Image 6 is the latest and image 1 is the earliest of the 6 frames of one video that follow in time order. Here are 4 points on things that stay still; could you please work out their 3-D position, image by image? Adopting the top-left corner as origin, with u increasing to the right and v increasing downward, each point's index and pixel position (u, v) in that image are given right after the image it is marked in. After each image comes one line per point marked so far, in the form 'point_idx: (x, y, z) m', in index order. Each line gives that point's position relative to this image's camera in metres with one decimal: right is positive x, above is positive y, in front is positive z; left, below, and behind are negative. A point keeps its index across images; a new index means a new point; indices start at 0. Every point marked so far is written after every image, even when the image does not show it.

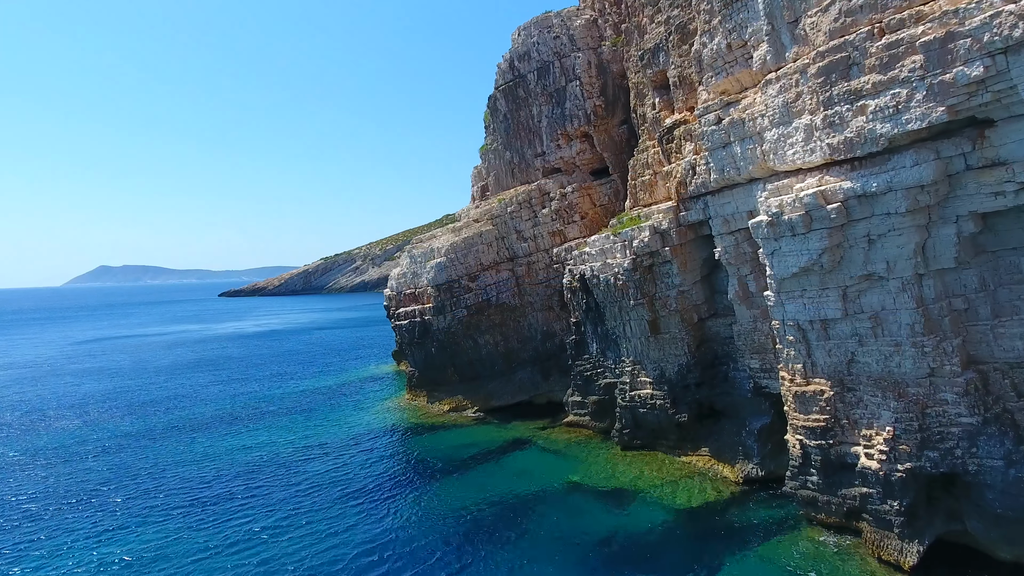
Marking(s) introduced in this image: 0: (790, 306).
0: (+8.2, -0.5, +19.6) m
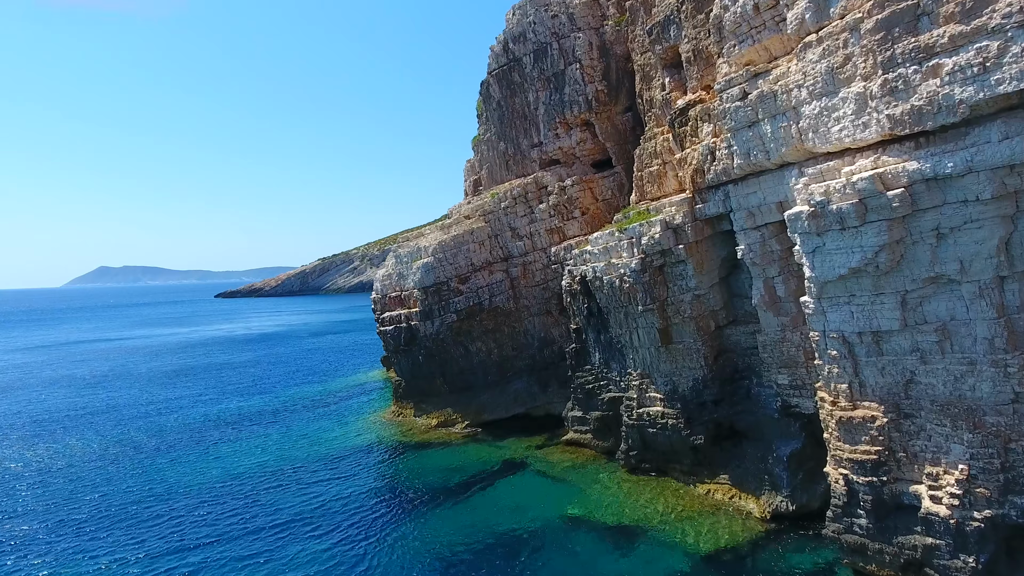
0: (+7.9, -0.7, +16.3) m
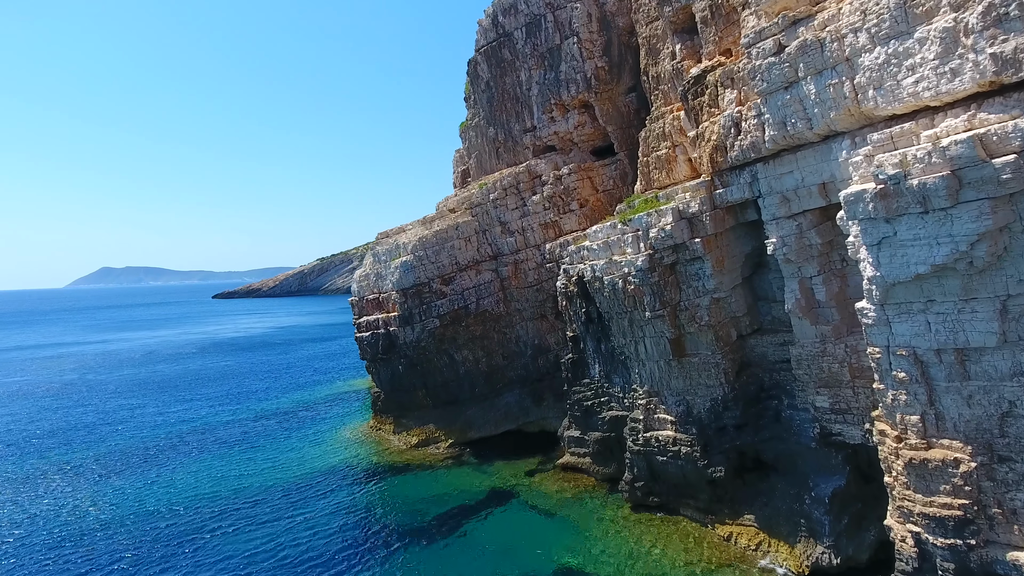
0: (+7.4, -0.7, +12.5) m
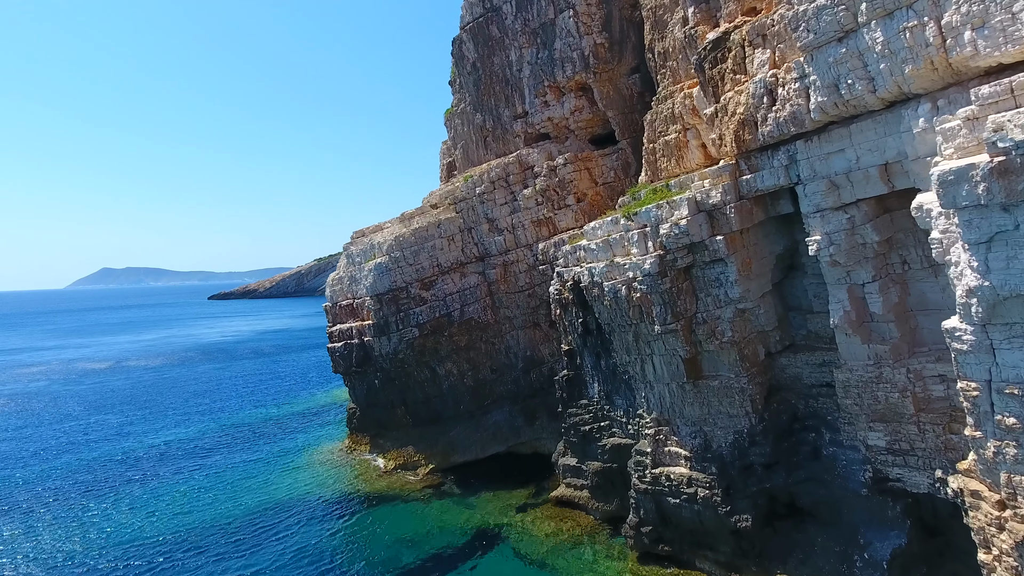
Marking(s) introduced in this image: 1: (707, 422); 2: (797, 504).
0: (+6.9, -0.9, +9.1) m
1: (+4.8, -3.3, +16.5) m
2: (+6.7, -5.1, +15.6) m
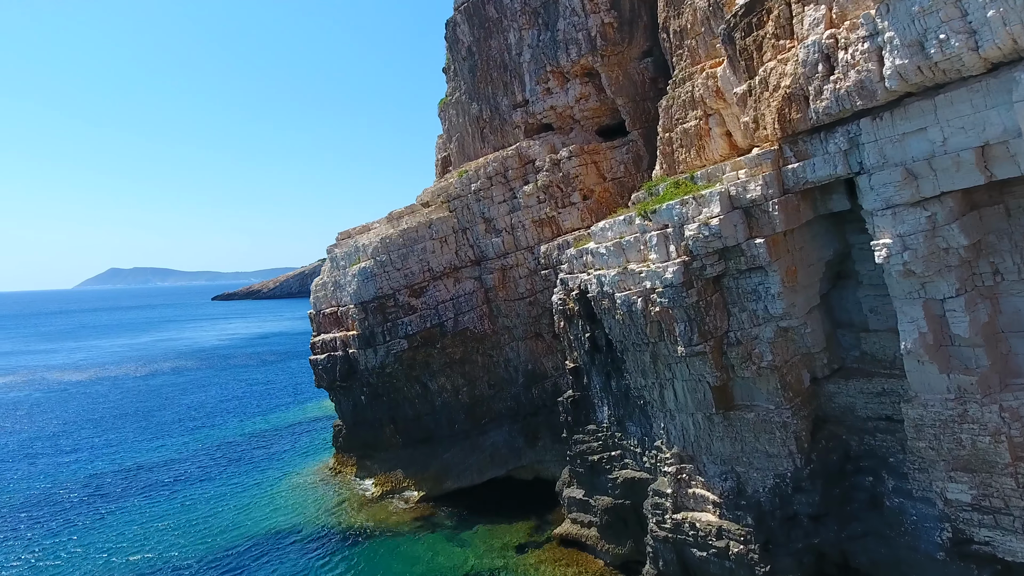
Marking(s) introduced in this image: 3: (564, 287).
0: (+6.7, -1.2, +6.3) m
1: (+4.7, -3.6, +13.7) m
2: (+6.6, -5.3, +12.8) m
3: (+1.5, 0.0, +19.0) m
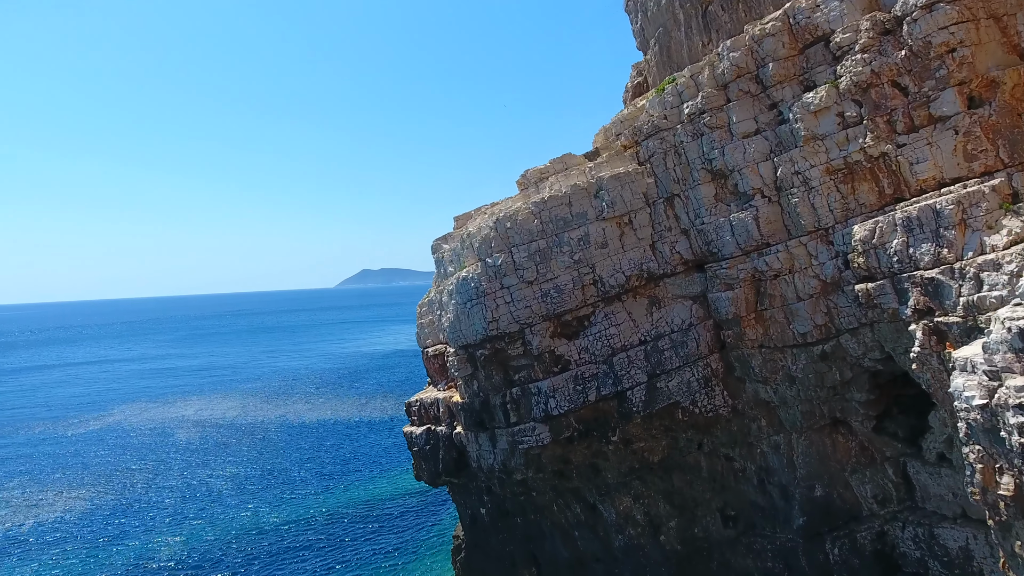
0: (+4.9, -1.8, -8.5) m
1: (+5.4, -4.2, -0.9) m
2: (+6.9, -5.9, -2.3) m
3: (+4.0, -0.6, +5.1) m
